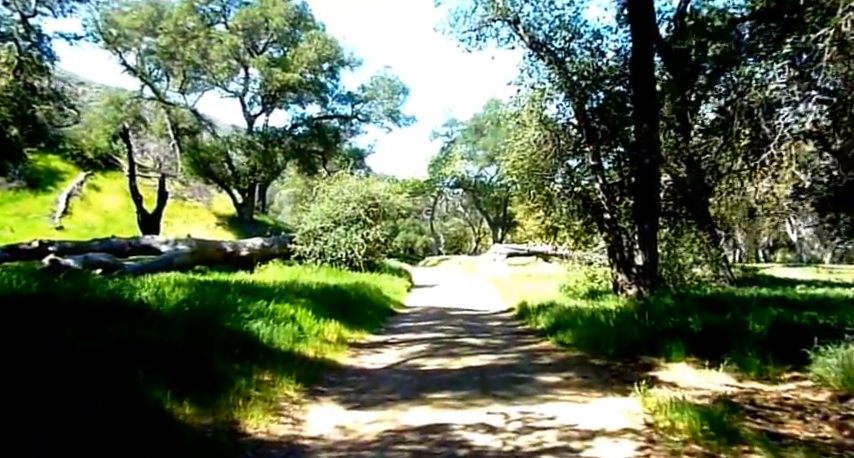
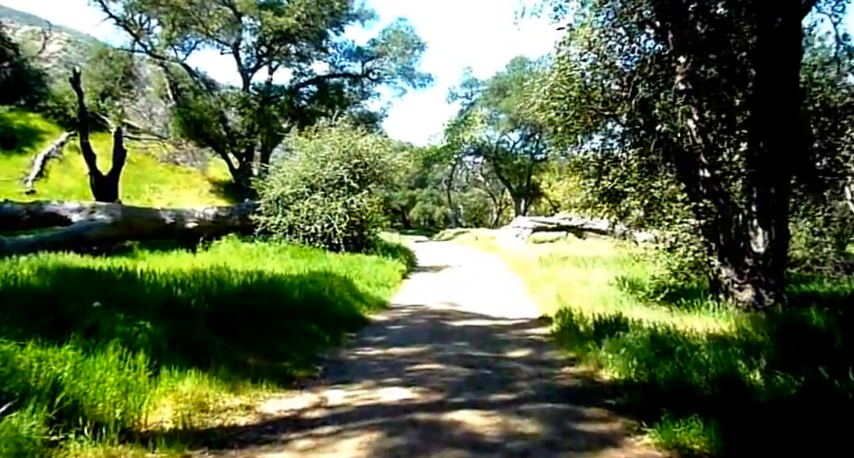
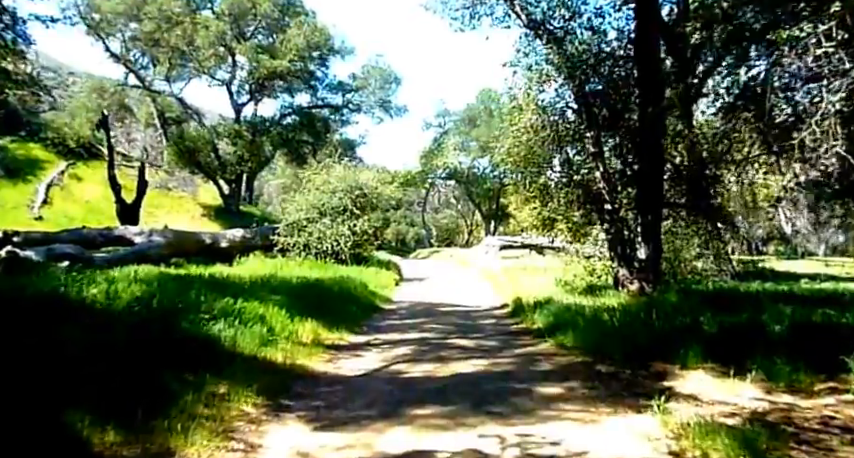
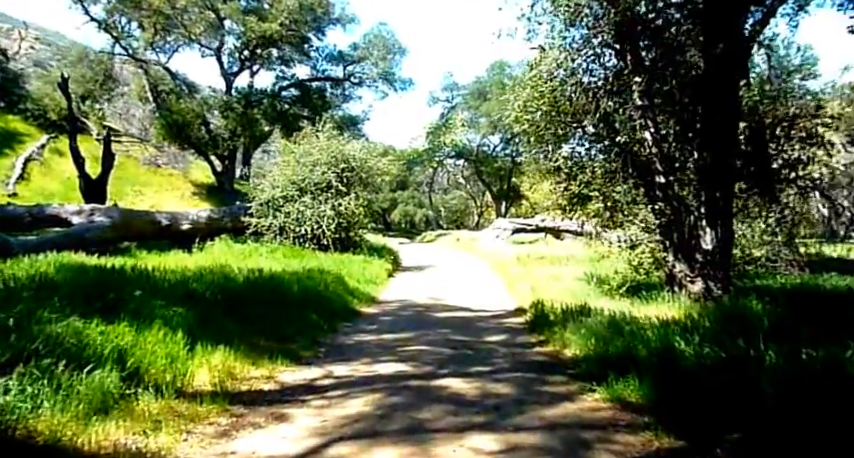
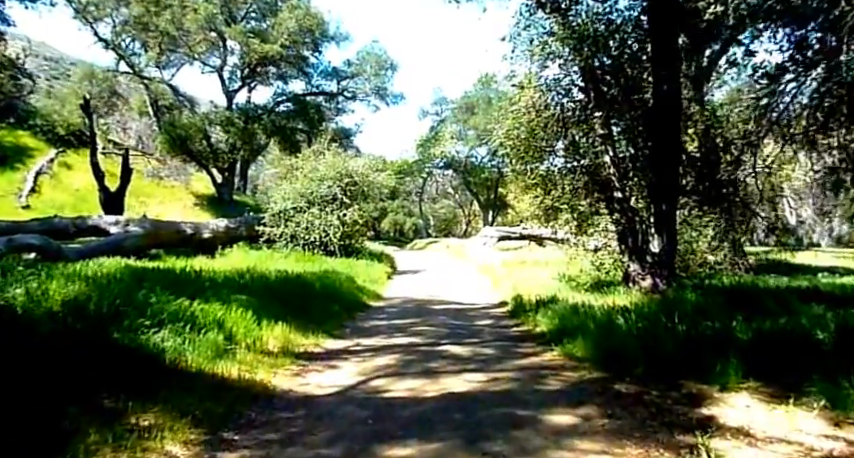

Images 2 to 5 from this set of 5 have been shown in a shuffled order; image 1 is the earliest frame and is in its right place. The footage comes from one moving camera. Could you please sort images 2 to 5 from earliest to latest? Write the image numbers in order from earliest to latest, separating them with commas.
3, 5, 4, 2
